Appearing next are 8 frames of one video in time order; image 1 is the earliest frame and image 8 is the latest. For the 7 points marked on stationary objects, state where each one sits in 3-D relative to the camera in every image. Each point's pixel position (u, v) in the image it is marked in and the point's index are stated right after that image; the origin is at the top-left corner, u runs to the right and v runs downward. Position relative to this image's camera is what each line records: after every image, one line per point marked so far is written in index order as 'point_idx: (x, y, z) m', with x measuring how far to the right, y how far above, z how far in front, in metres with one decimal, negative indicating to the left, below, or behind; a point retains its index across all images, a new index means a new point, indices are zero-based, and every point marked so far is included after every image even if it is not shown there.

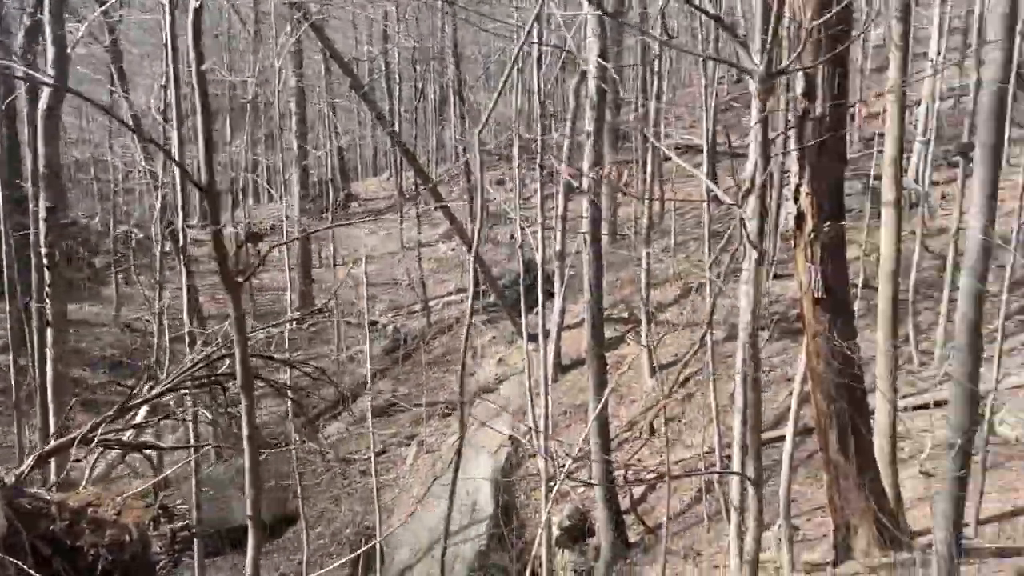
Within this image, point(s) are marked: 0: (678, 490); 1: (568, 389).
0: (+2.5, -3.0, +12.7) m
1: (+1.1, -2.0, +16.4) m
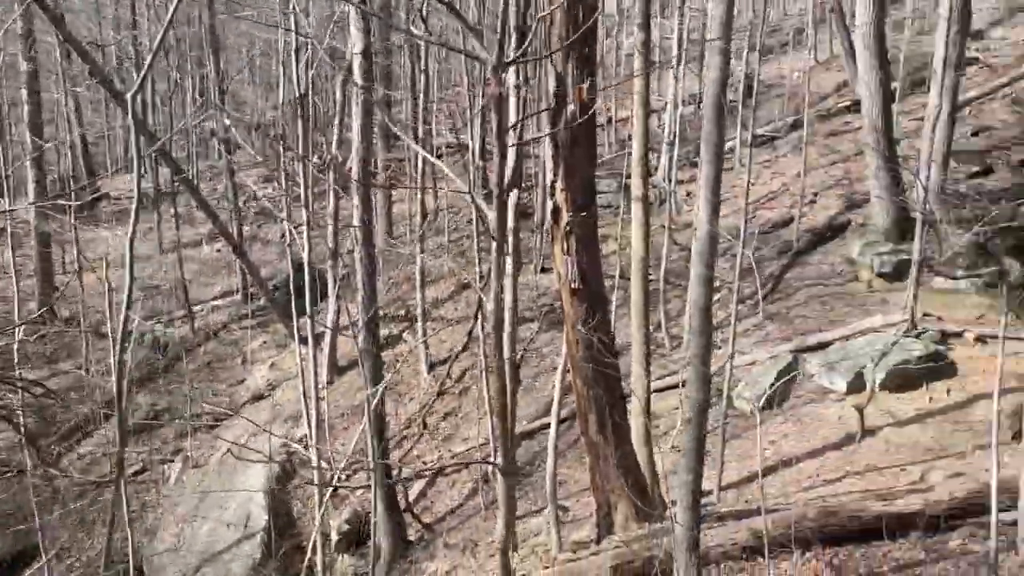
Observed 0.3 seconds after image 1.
0: (-0.9, -3.0, +12.9) m
1: (-3.2, -2.0, +16.1) m
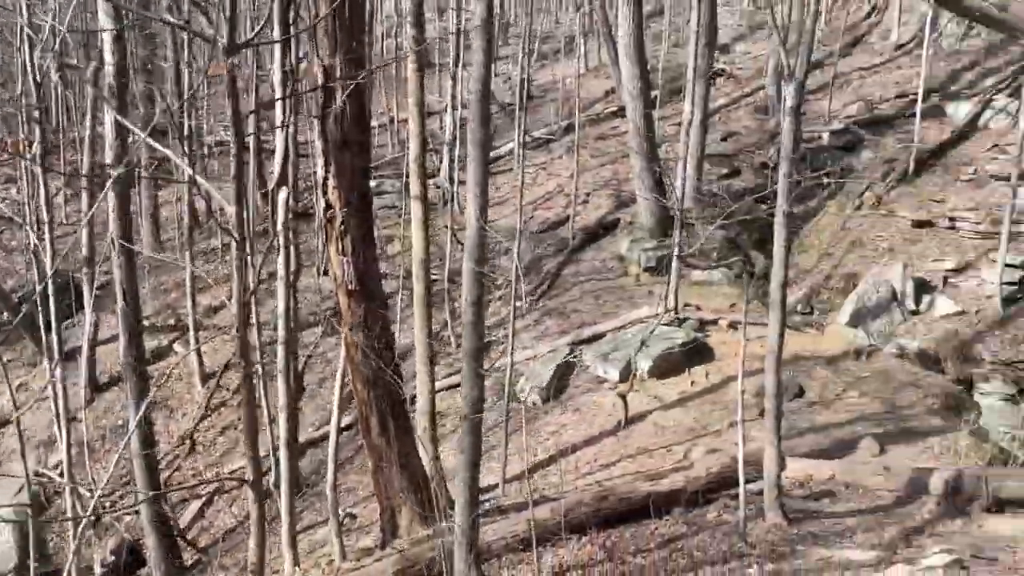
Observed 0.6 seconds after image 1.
0: (-4.0, -3.1, +12.1) m
1: (-7.1, -2.1, +14.7) m
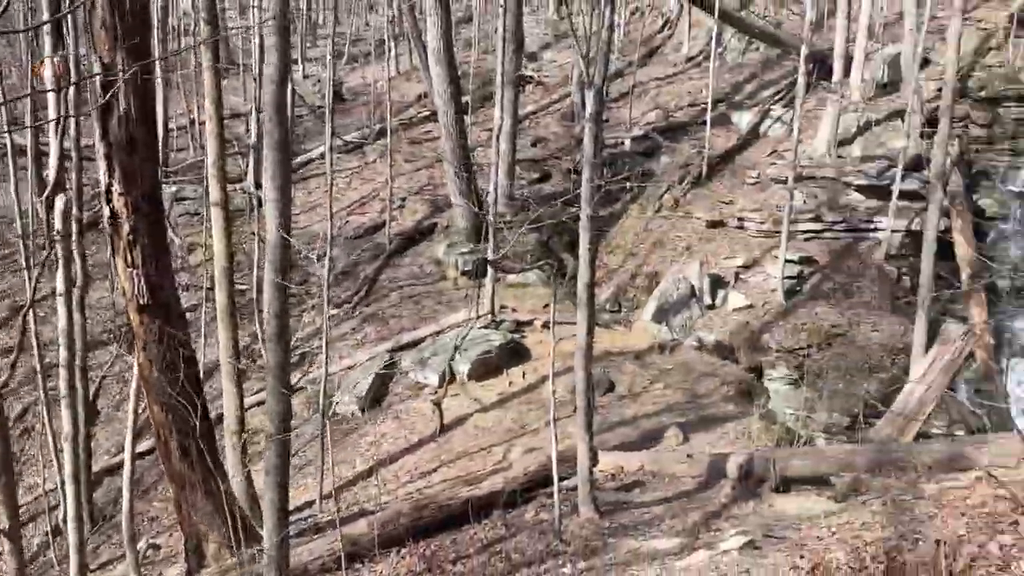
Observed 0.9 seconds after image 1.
0: (-6.4, -3.3, +10.9) m
1: (-10.1, -2.5, +12.8) m
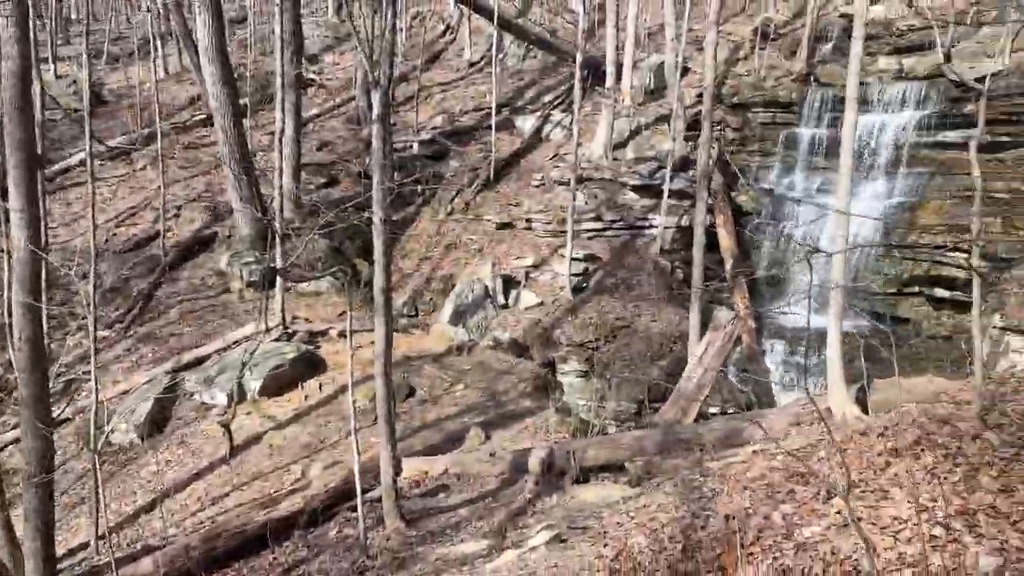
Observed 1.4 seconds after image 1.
0: (-8.7, -3.7, +8.9) m
1: (-12.7, -3.1, +9.9) m
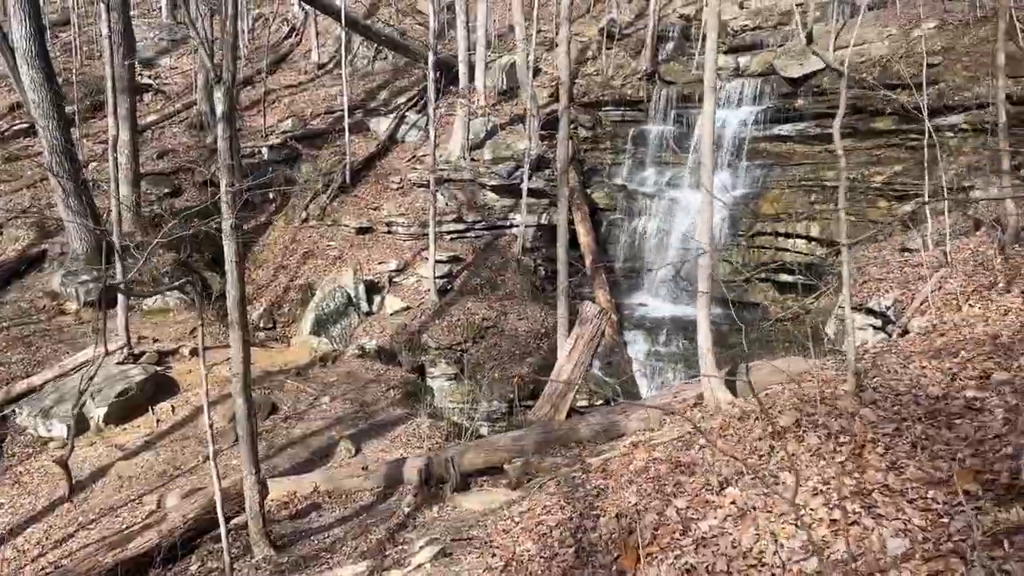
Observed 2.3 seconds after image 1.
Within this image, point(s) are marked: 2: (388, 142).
0: (-9.8, -4.2, +7.2) m
1: (-13.9, -3.8, +7.5) m
2: (-2.9, +3.4, +19.4) m
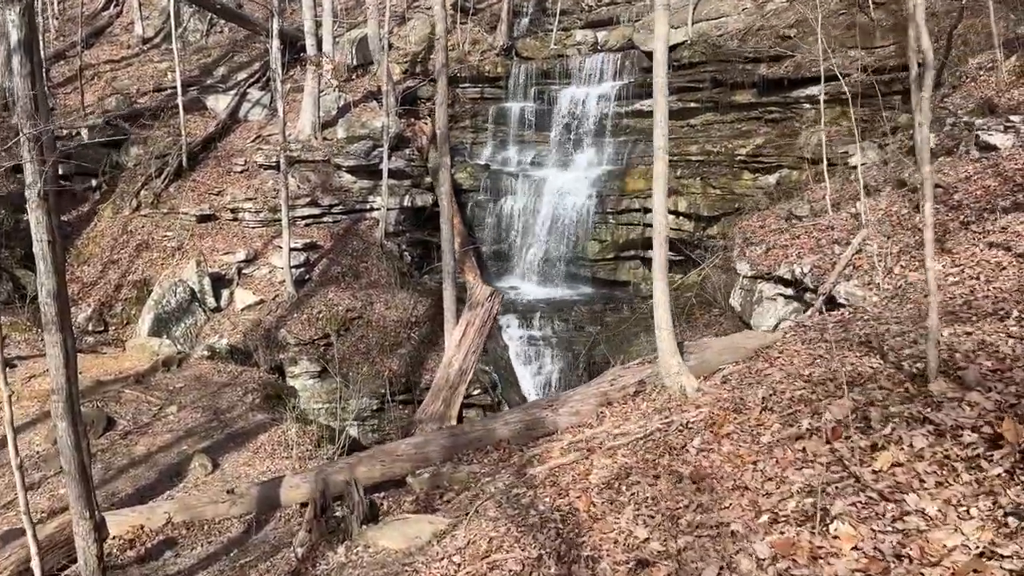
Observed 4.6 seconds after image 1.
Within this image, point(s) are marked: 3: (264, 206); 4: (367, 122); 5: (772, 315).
0: (-10.3, -4.5, +4.5) m
1: (-14.4, -4.2, +4.1) m
2: (-5.9, +3.5, +17.6) m
3: (-4.3, +1.4, +14.7) m
4: (-2.9, +3.4, +16.9) m
5: (+2.6, -0.3, +8.2) m
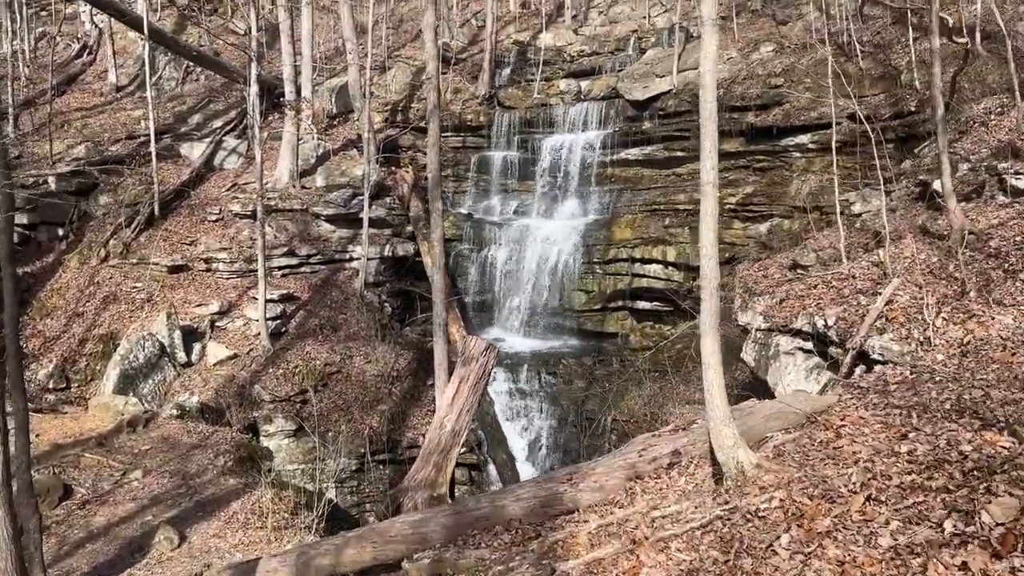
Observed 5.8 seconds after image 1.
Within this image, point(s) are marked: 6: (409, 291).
0: (-10.2, -4.8, +3.4) m
1: (-14.3, -4.5, +2.8) m
2: (-6.3, +2.4, +17.1) m
3: (-4.5, +0.6, +14.0) m
4: (-3.2, +2.3, +16.4) m
5: (+2.5, -0.7, +7.7) m
6: (-1.9, -0.1, +15.6) m
